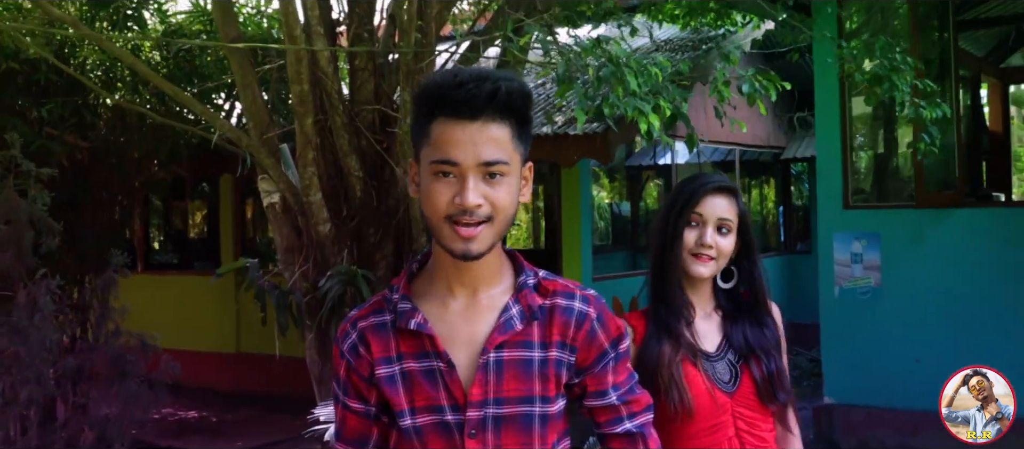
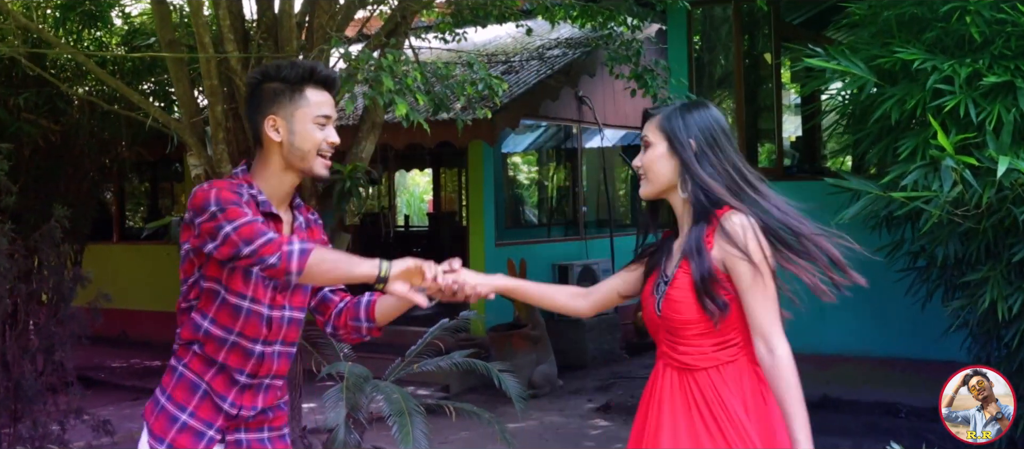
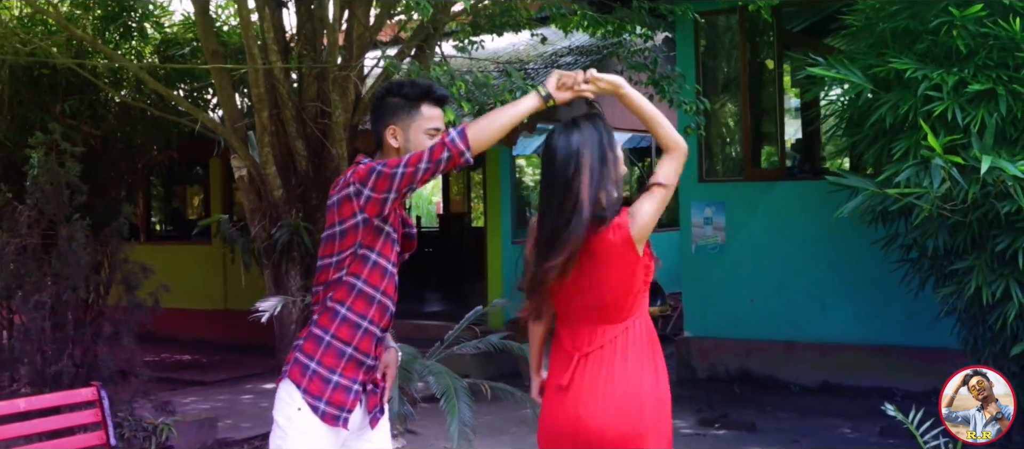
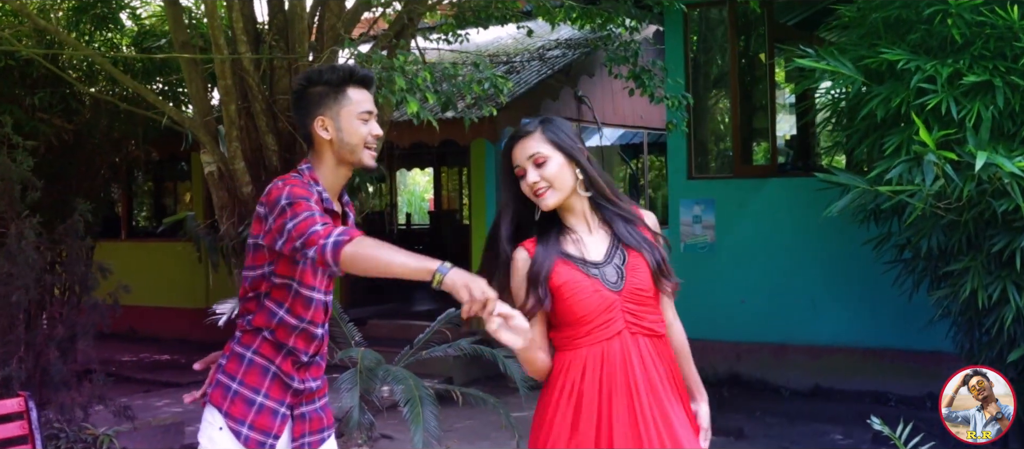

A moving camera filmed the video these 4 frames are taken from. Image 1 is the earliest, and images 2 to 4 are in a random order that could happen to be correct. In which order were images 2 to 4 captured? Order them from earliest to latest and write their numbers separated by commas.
3, 4, 2
